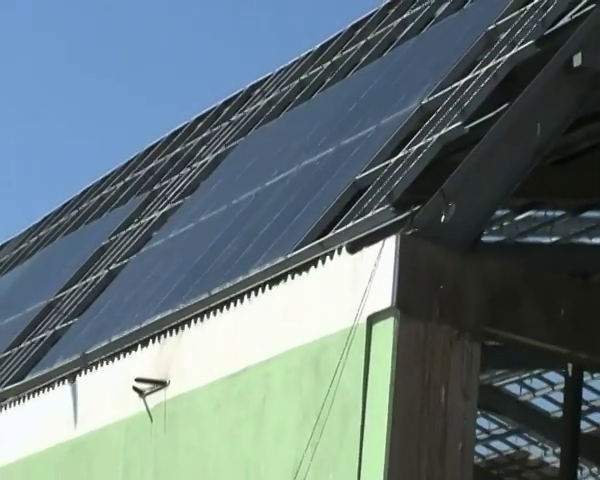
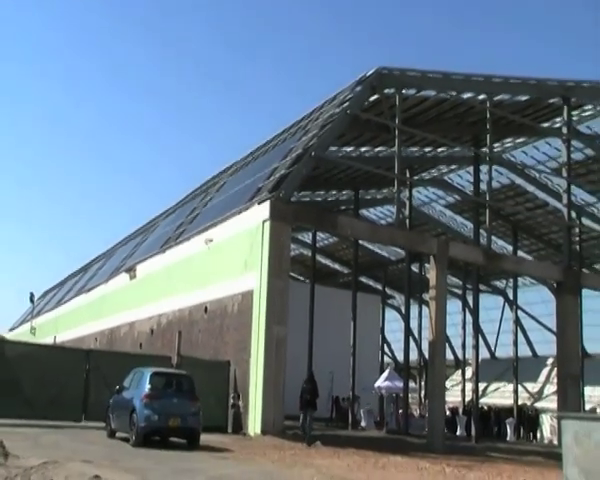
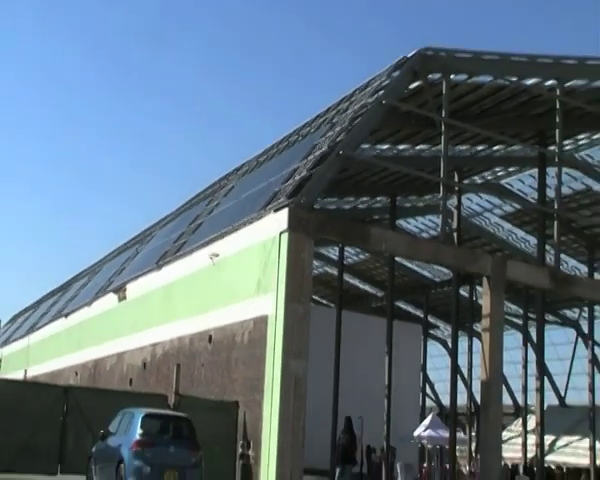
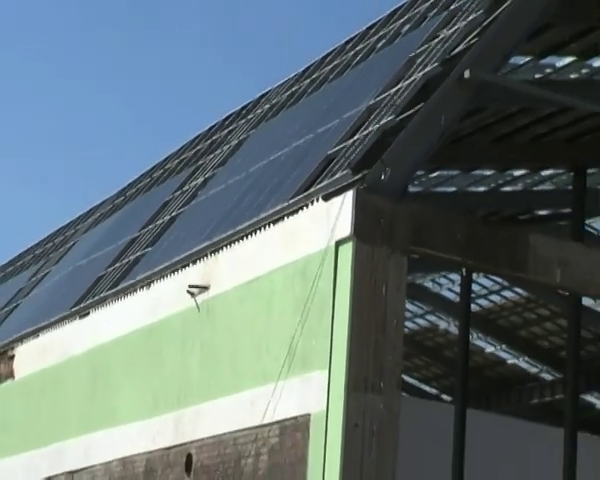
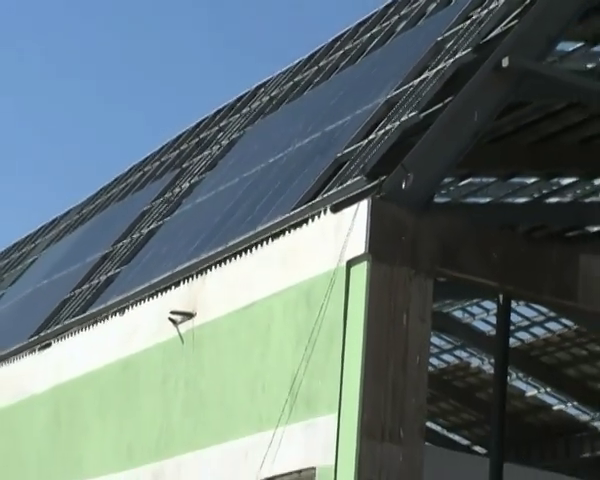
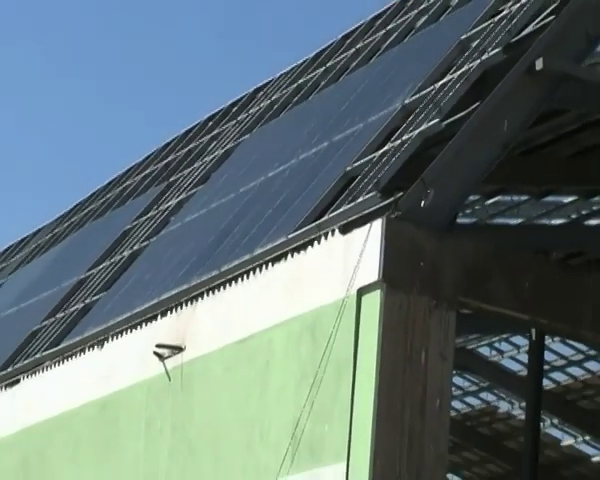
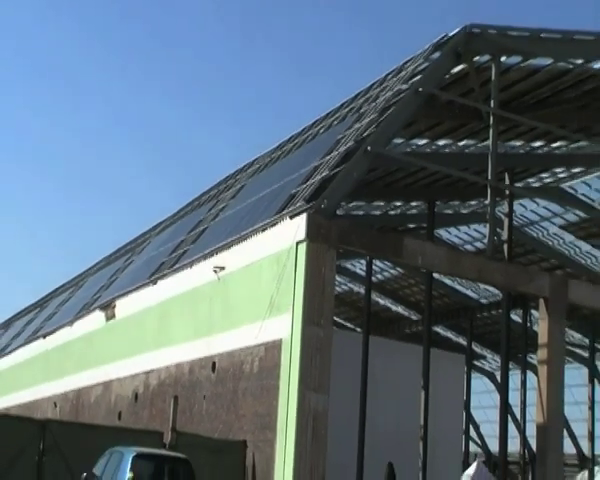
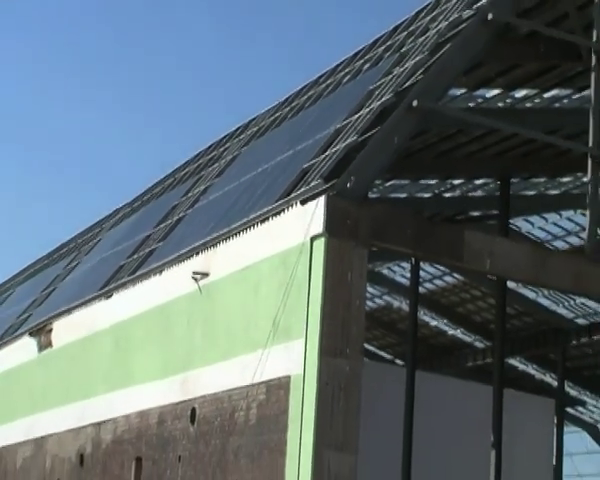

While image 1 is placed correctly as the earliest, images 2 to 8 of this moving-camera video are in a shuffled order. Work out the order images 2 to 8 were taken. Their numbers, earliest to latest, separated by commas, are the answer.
6, 5, 4, 8, 7, 3, 2
